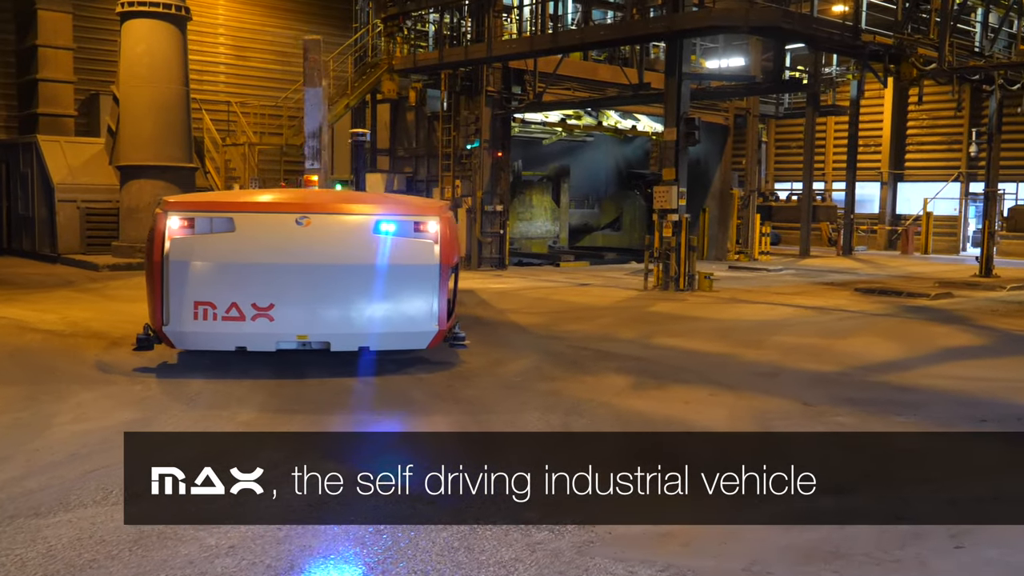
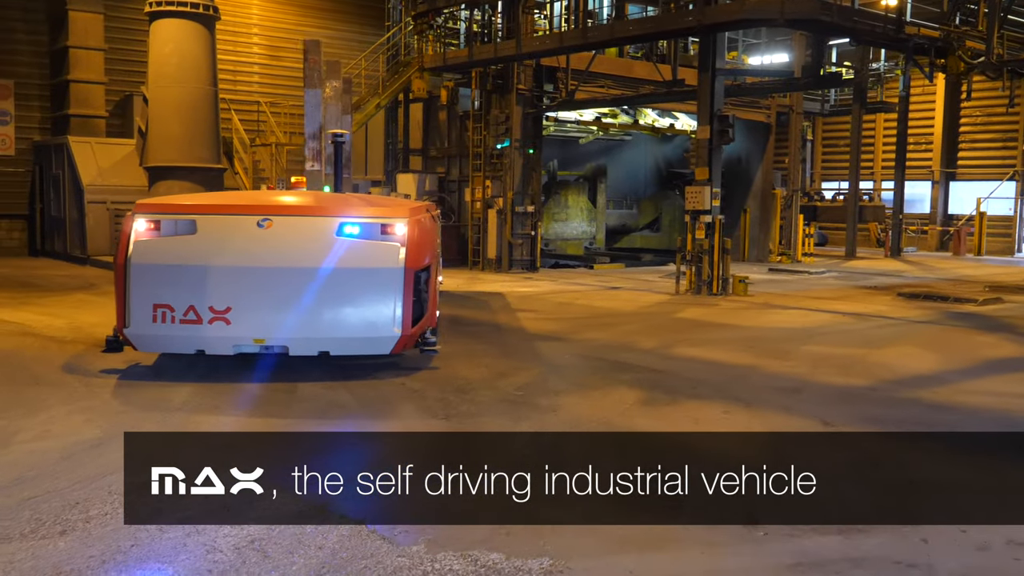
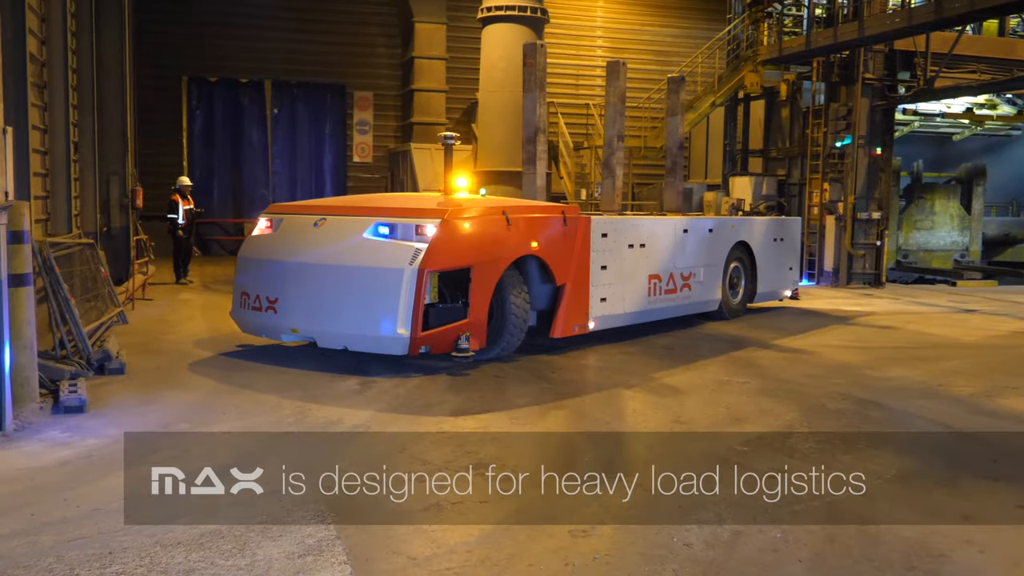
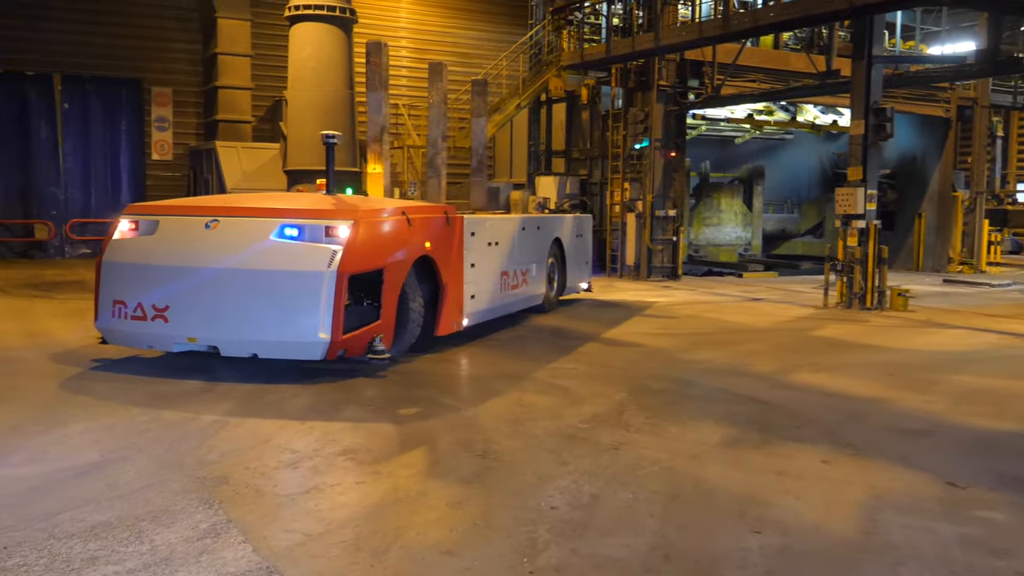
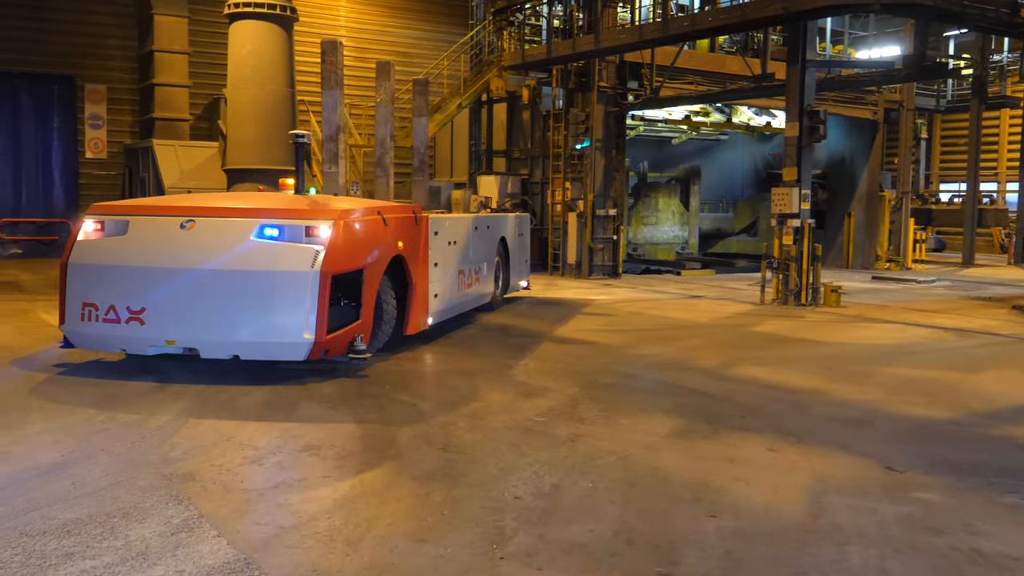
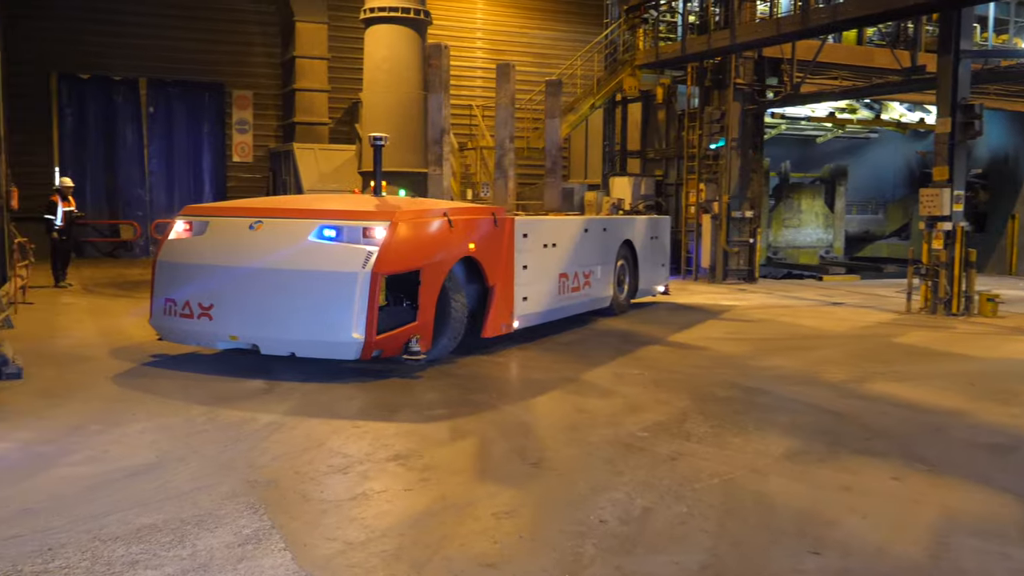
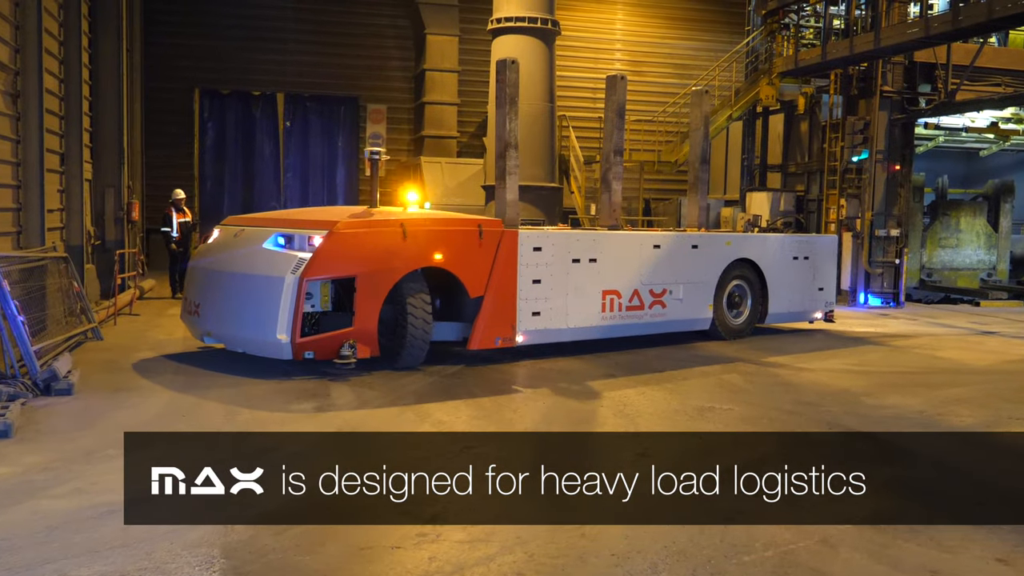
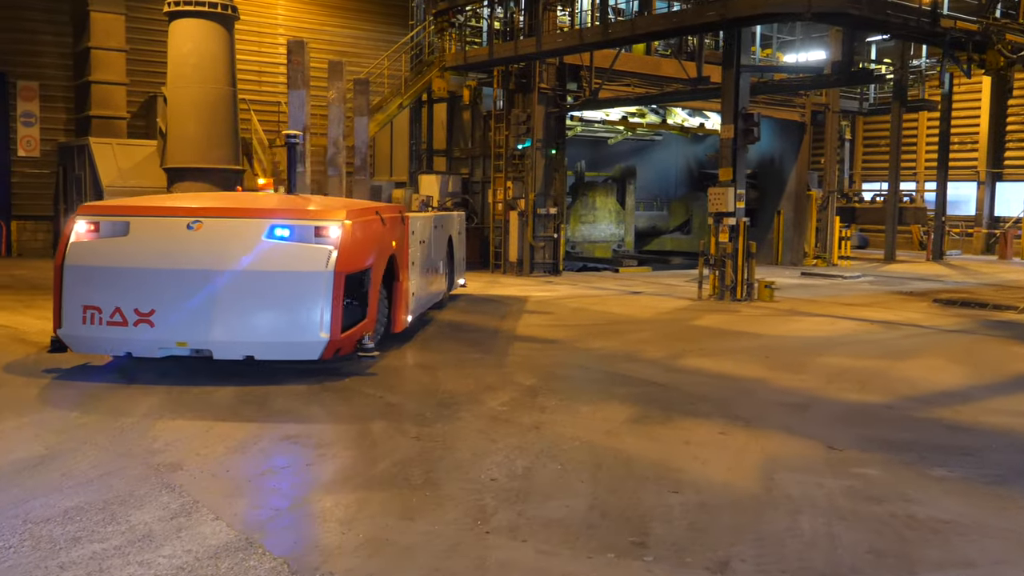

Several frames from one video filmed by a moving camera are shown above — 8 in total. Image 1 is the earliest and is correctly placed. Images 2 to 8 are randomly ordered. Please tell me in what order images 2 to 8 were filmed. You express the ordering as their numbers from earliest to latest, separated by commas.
2, 8, 5, 4, 6, 3, 7
